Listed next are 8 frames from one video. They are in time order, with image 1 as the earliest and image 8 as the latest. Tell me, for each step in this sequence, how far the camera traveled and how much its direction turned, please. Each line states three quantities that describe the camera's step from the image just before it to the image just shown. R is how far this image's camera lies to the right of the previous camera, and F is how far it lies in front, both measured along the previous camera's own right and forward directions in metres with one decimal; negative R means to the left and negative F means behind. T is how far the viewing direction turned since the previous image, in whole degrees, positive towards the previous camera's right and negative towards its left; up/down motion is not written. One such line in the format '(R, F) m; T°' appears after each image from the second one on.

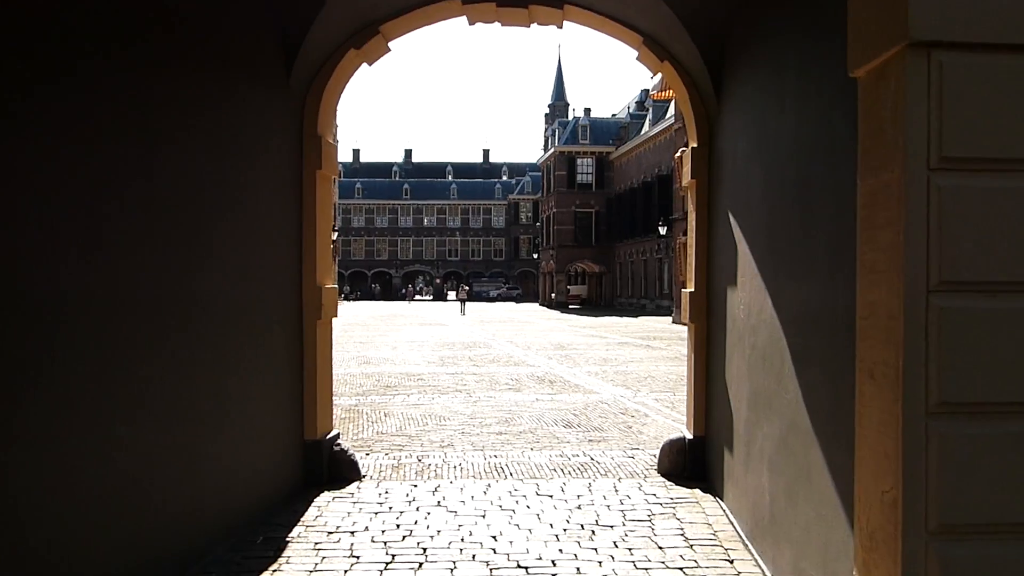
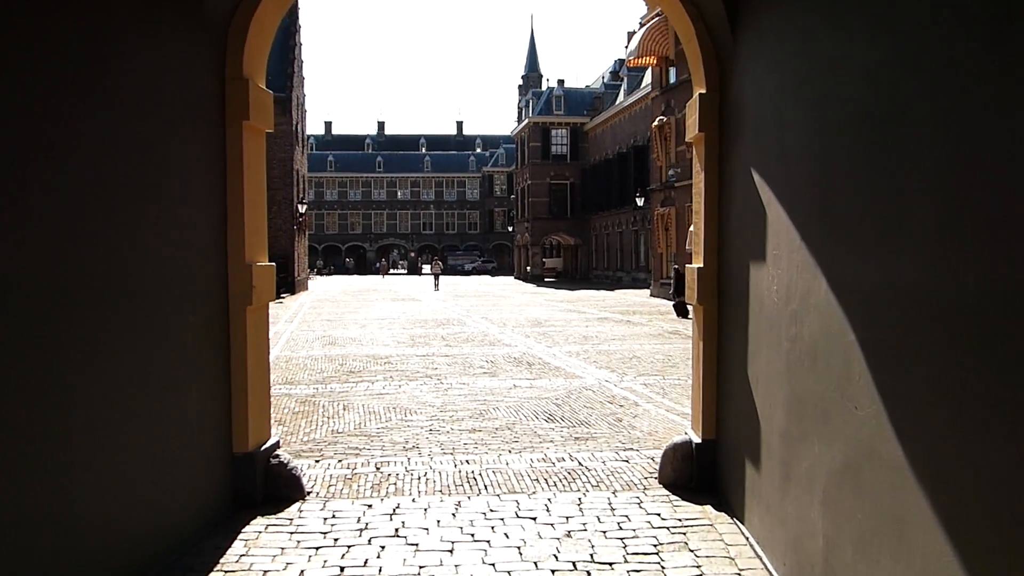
(0.0, +1.2) m; +2°
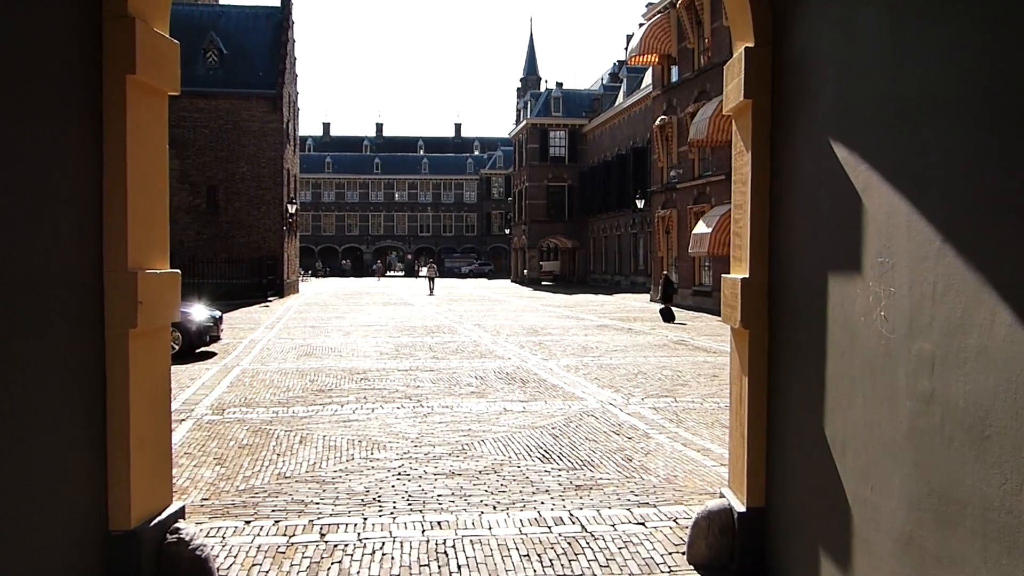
(+0.1, +1.4) m; 0°
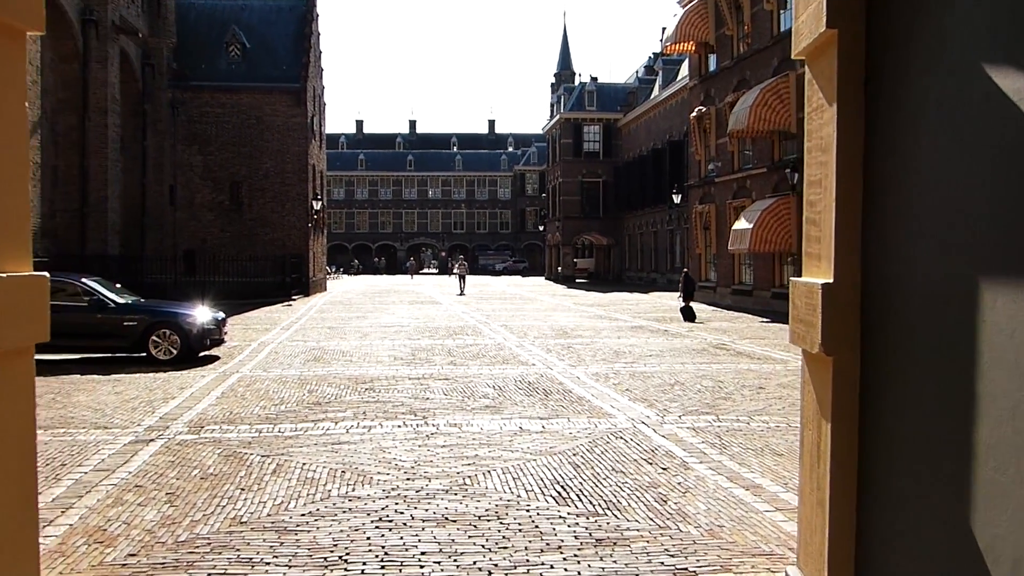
(+0.2, +1.2) m; -2°
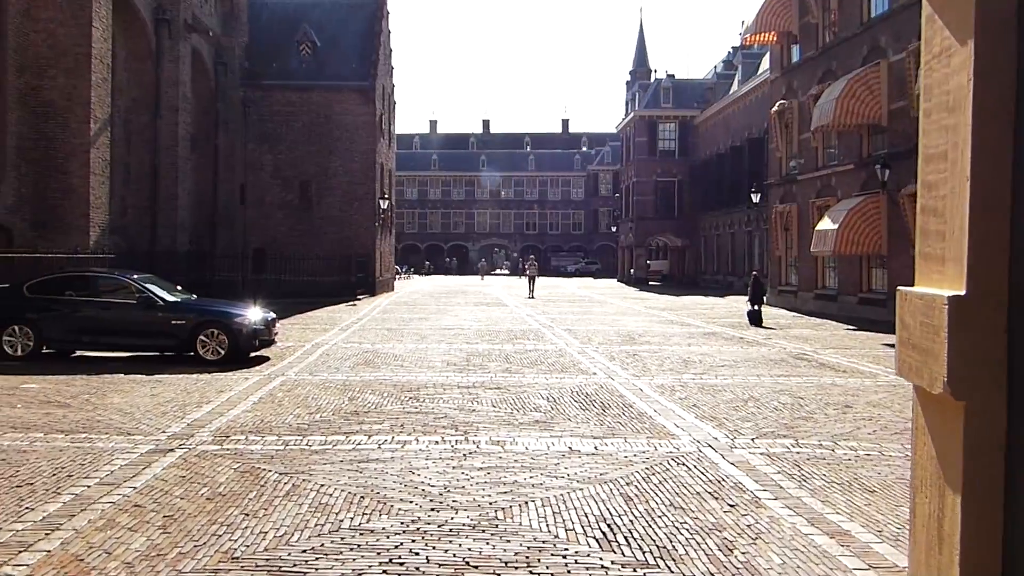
(+0.2, +0.8) m; -5°
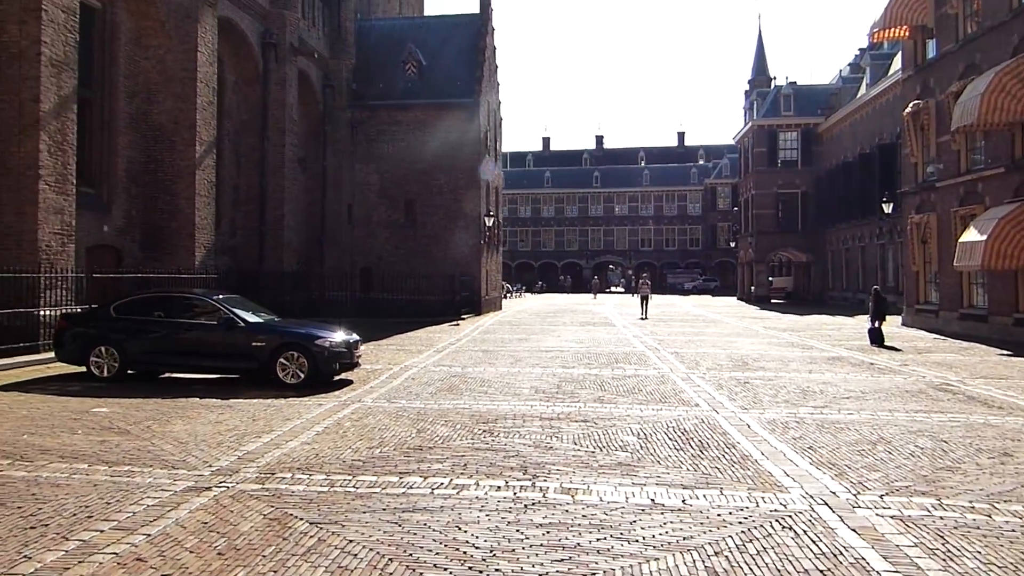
(+0.4, +1.0) m; -8°
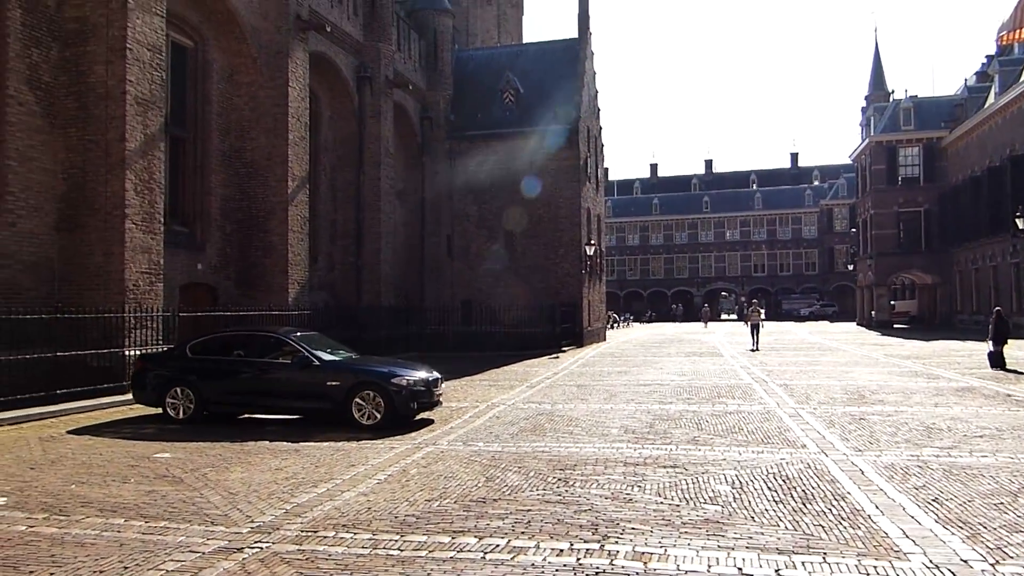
(+0.4, +0.8) m; -7°
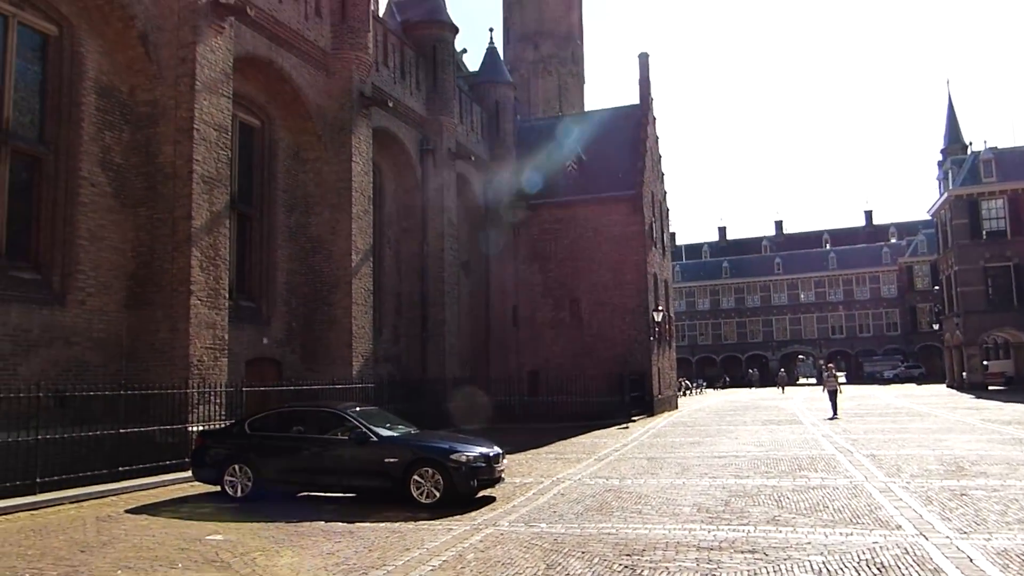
(+0.1, +0.4) m; -5°
